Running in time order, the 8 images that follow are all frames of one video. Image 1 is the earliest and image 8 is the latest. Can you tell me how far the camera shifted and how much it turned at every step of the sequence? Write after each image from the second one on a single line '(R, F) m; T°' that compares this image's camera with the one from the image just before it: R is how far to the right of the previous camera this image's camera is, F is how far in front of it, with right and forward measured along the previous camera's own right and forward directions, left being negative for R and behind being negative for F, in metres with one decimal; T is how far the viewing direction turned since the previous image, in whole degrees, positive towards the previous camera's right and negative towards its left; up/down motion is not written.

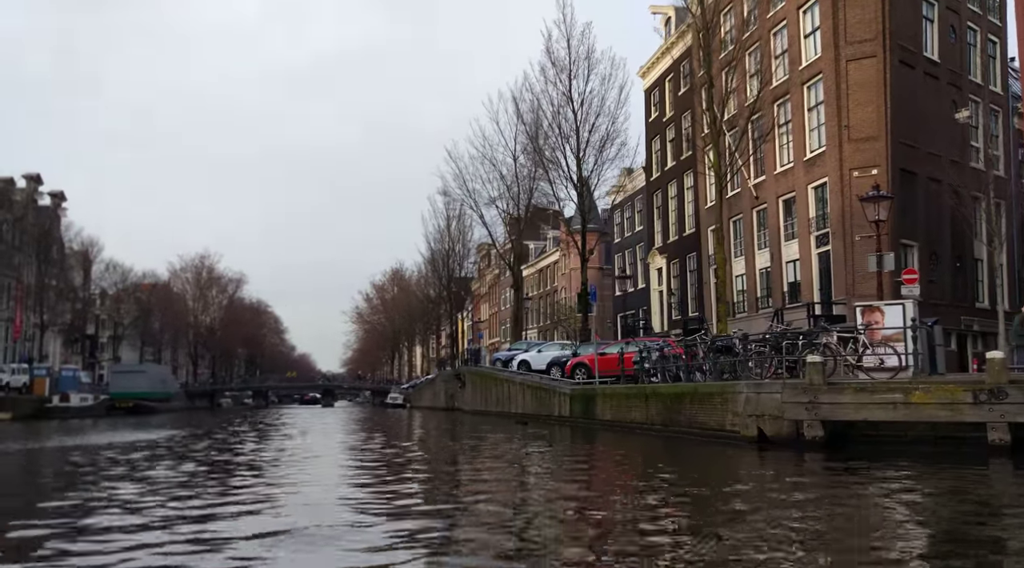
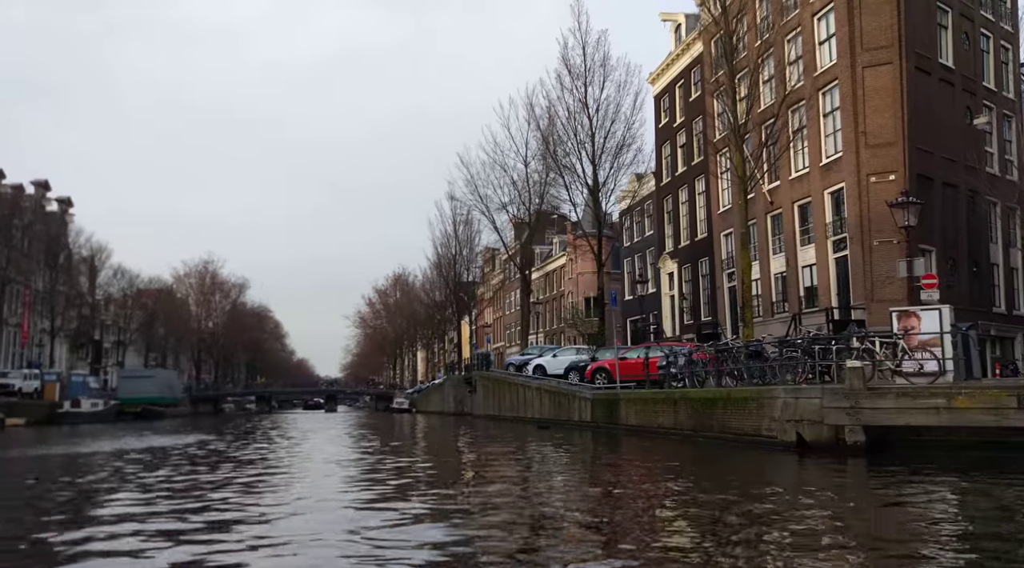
(-0.7, -0.1) m; 0°
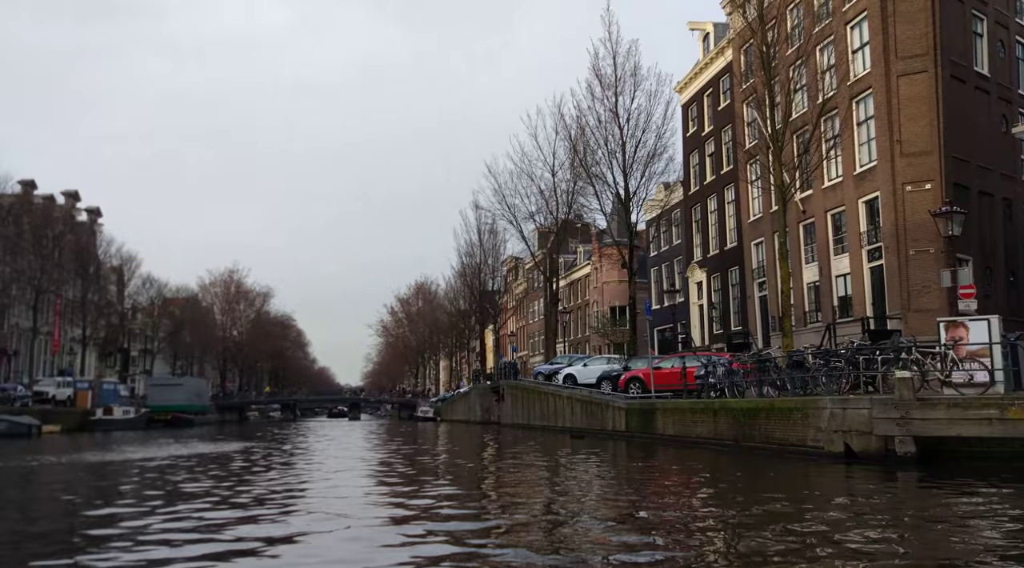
(-0.5, -0.1) m; -1°
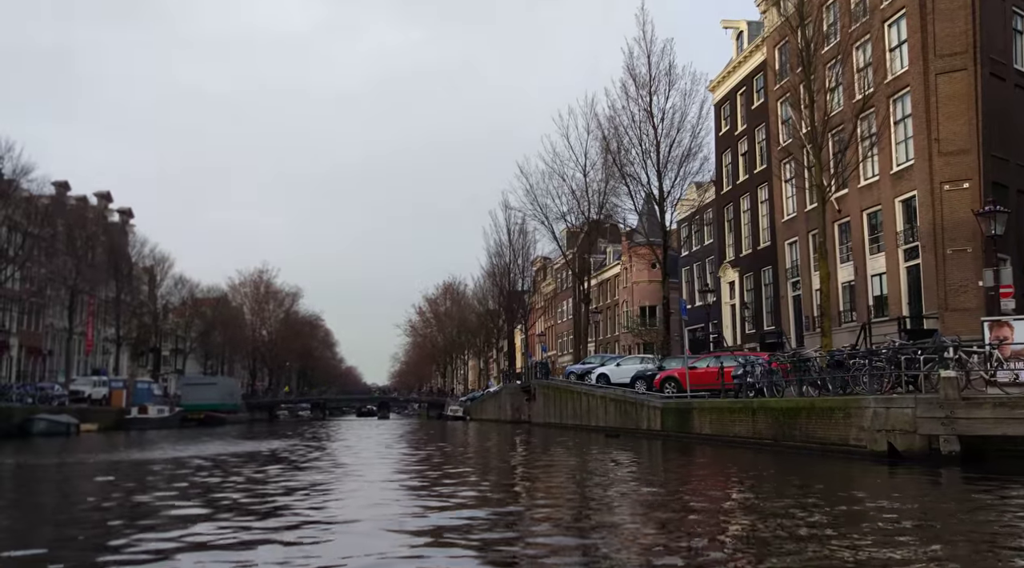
(-0.3, -0.2) m; -2°
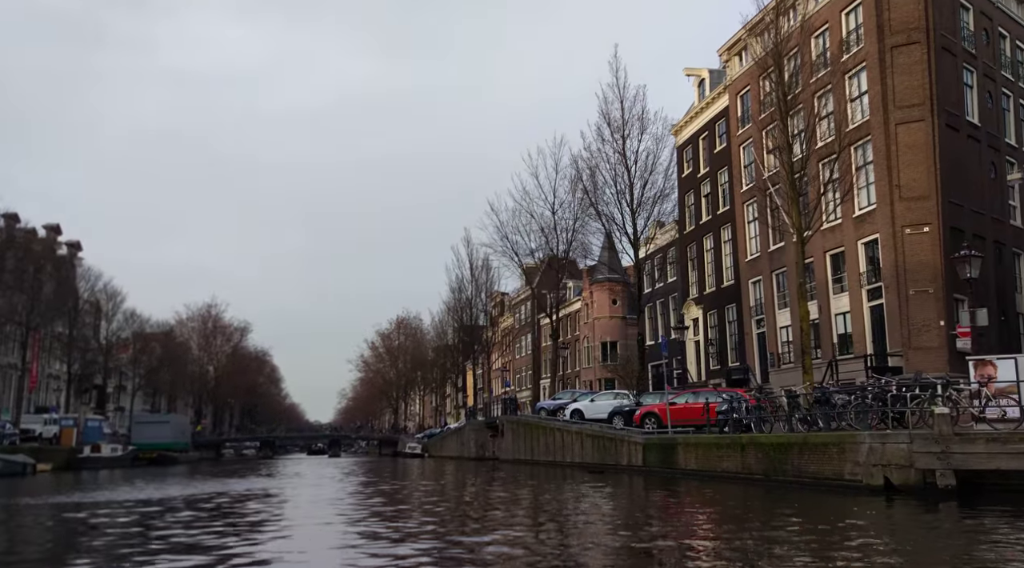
(-1.3, -0.4) m; +4°
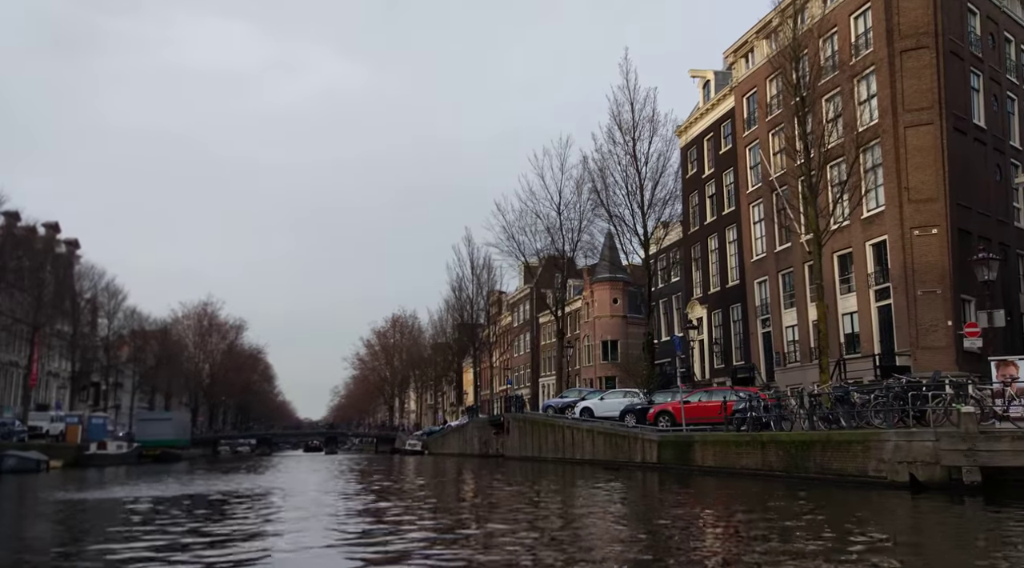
(-0.9, -0.4) m; +1°
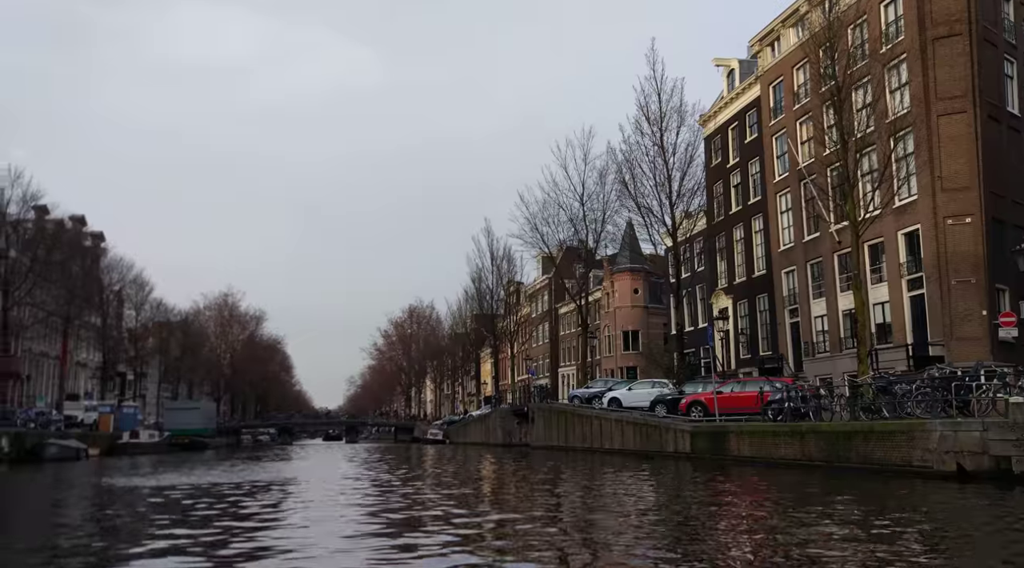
(-0.6, -0.1) m; -1°
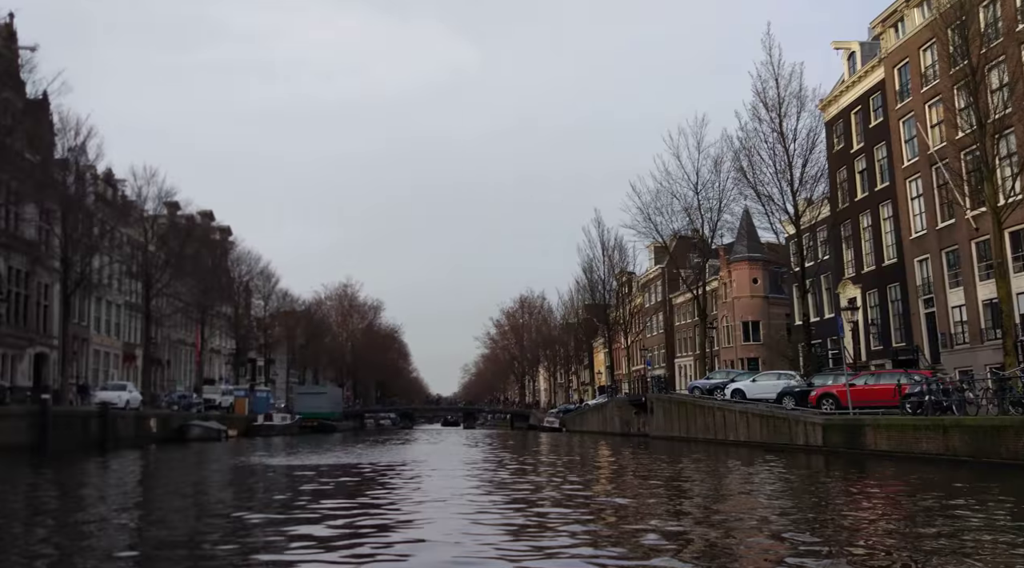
(-0.5, -0.4) m; -7°
